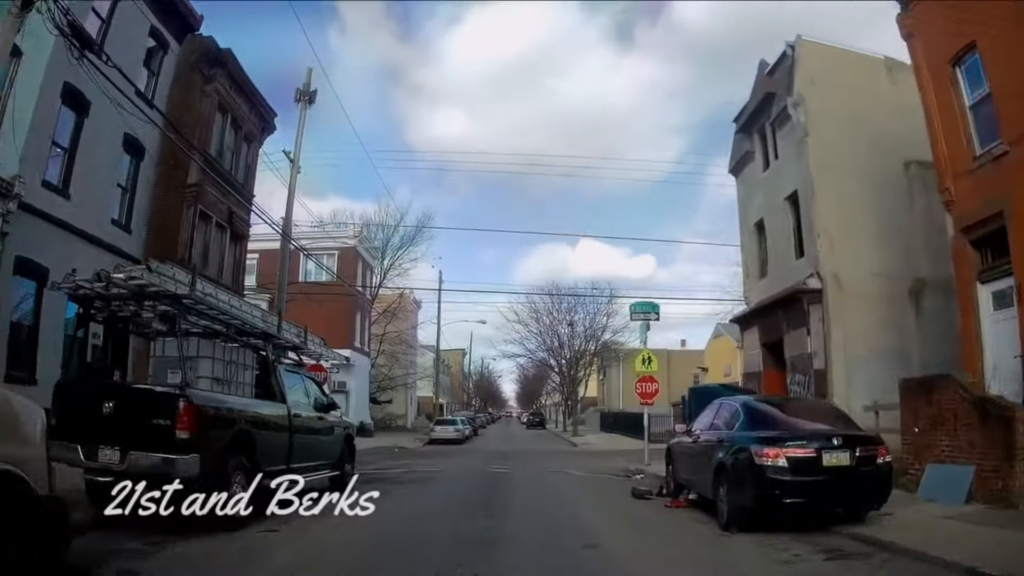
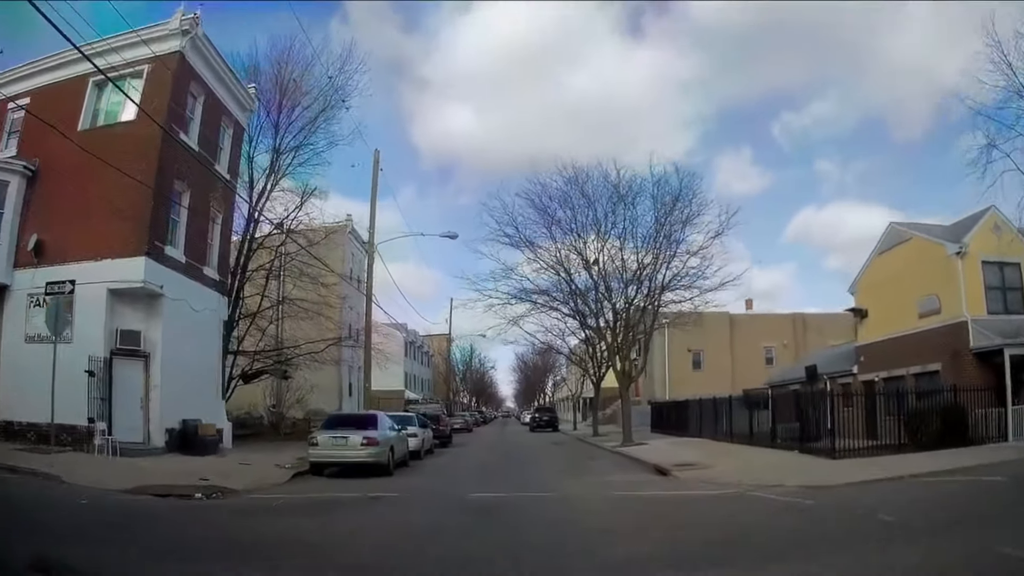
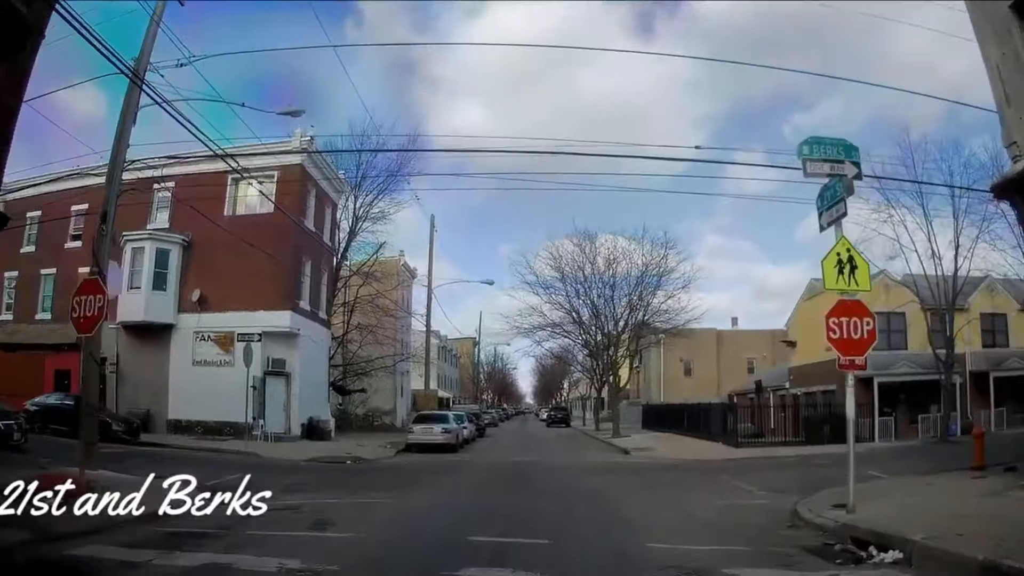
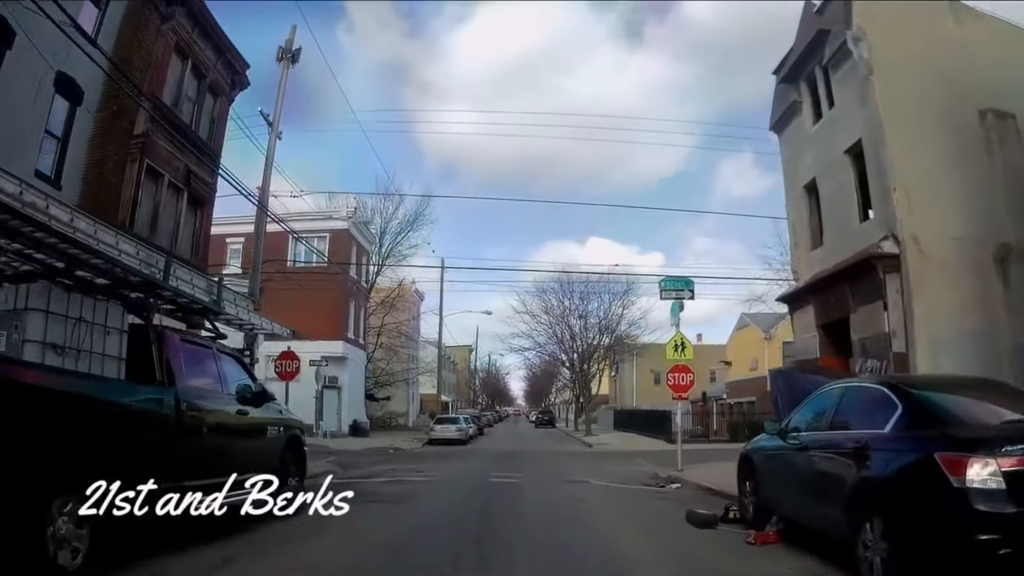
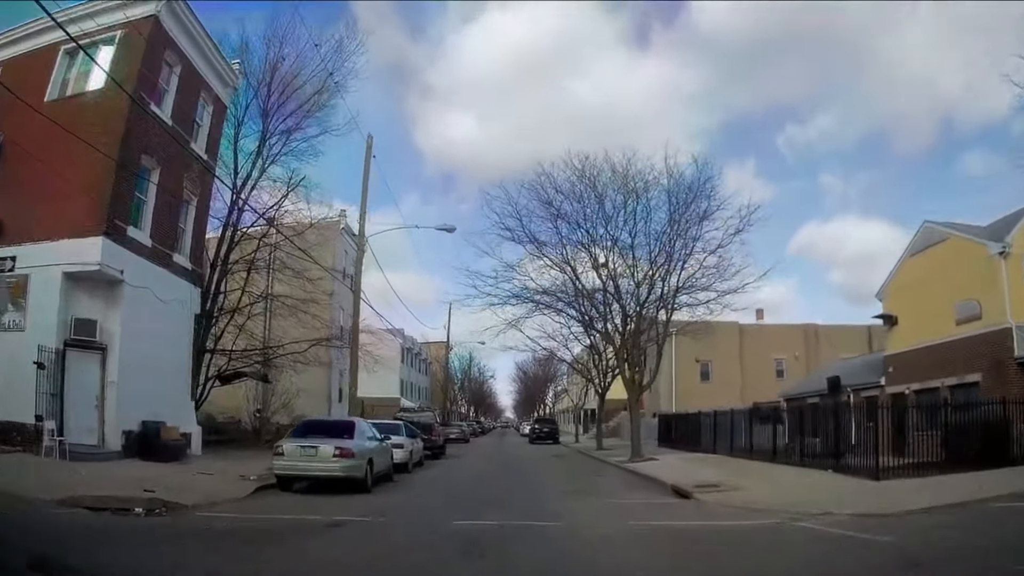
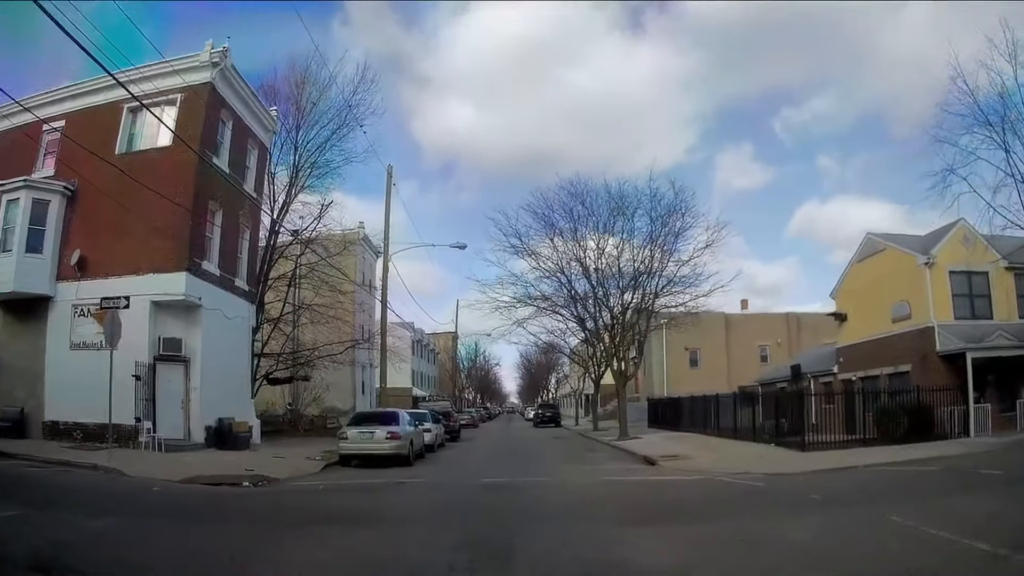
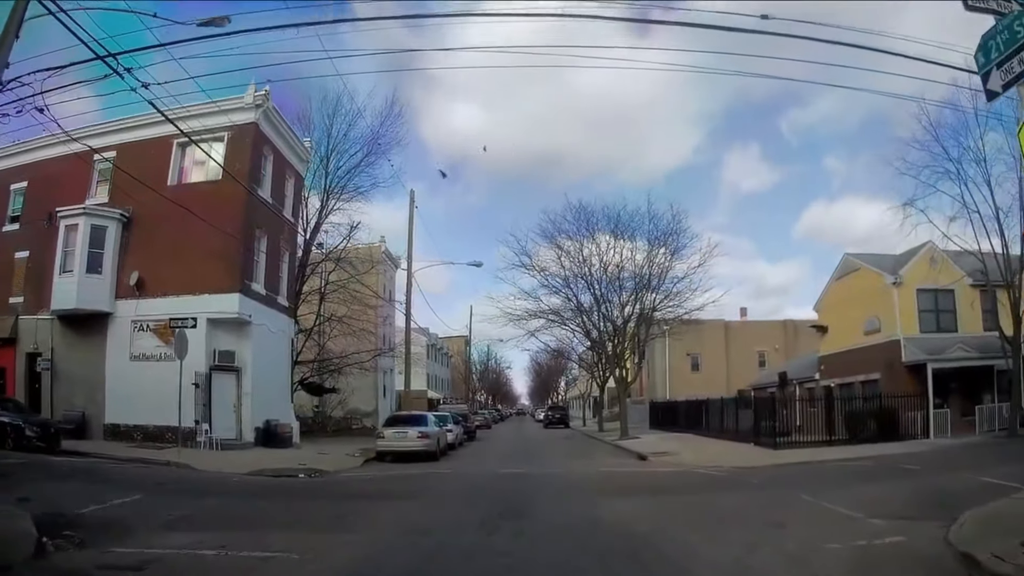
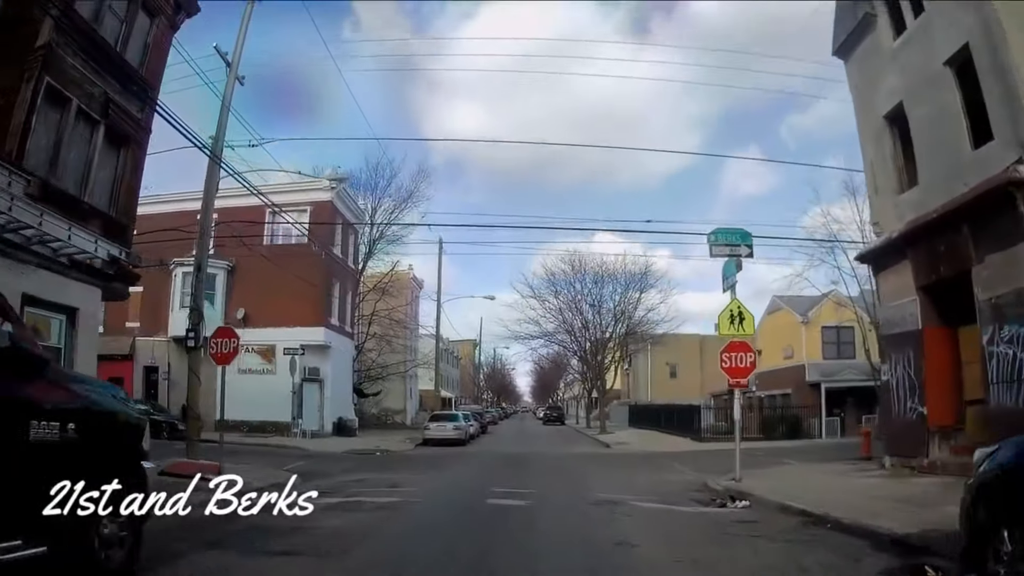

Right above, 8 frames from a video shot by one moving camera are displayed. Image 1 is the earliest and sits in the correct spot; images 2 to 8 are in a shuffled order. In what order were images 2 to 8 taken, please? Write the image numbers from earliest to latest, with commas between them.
4, 8, 3, 7, 6, 2, 5
